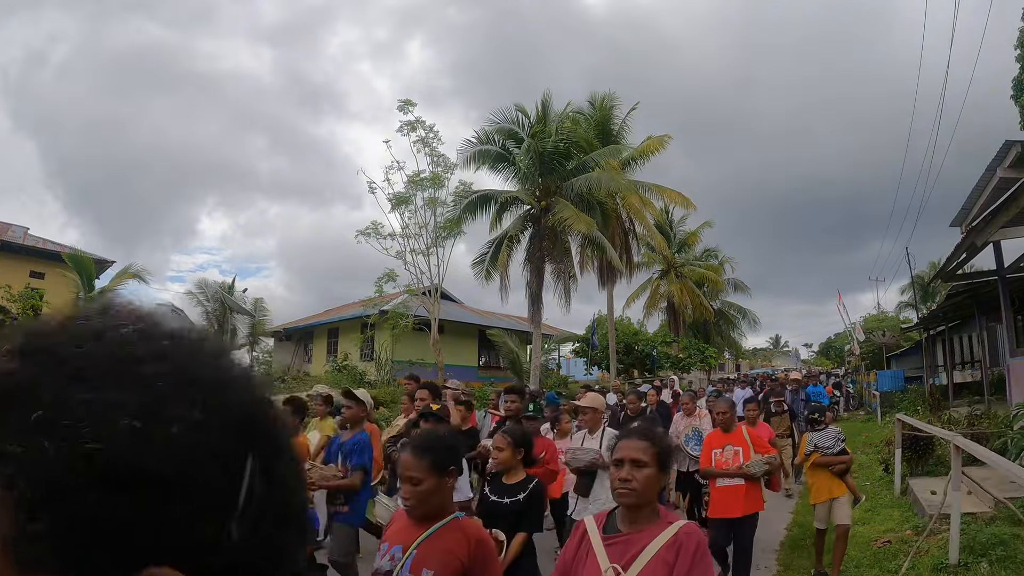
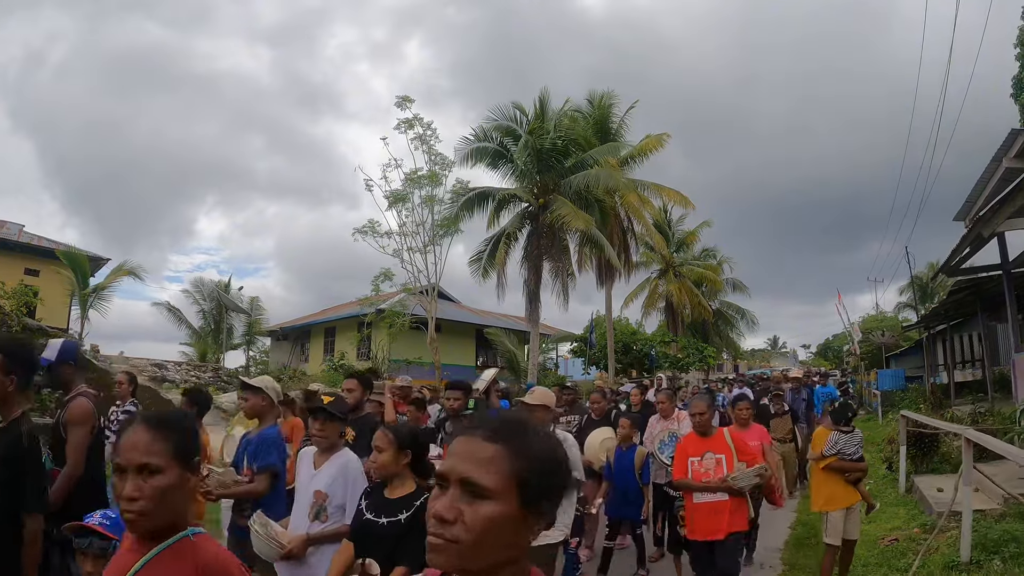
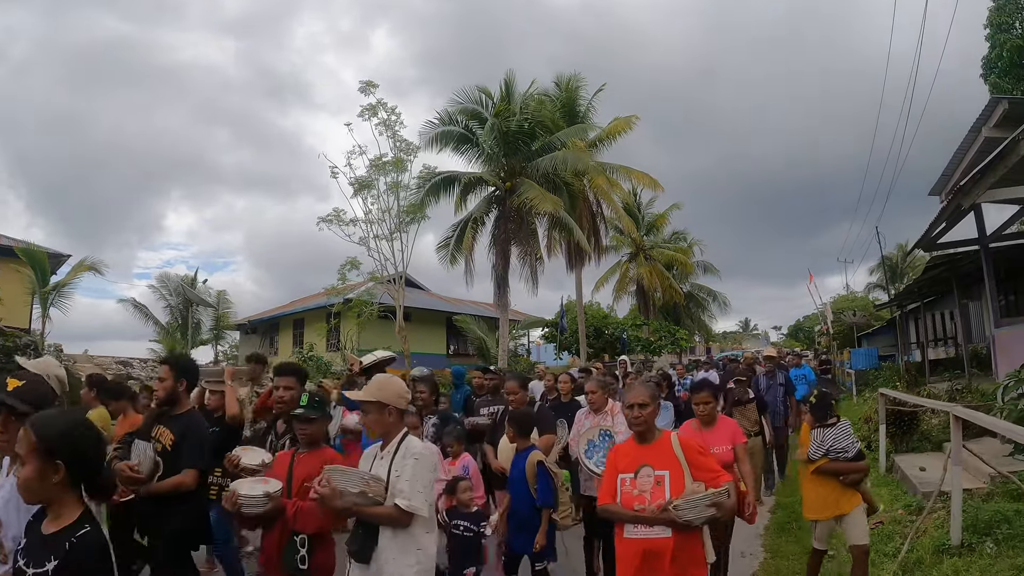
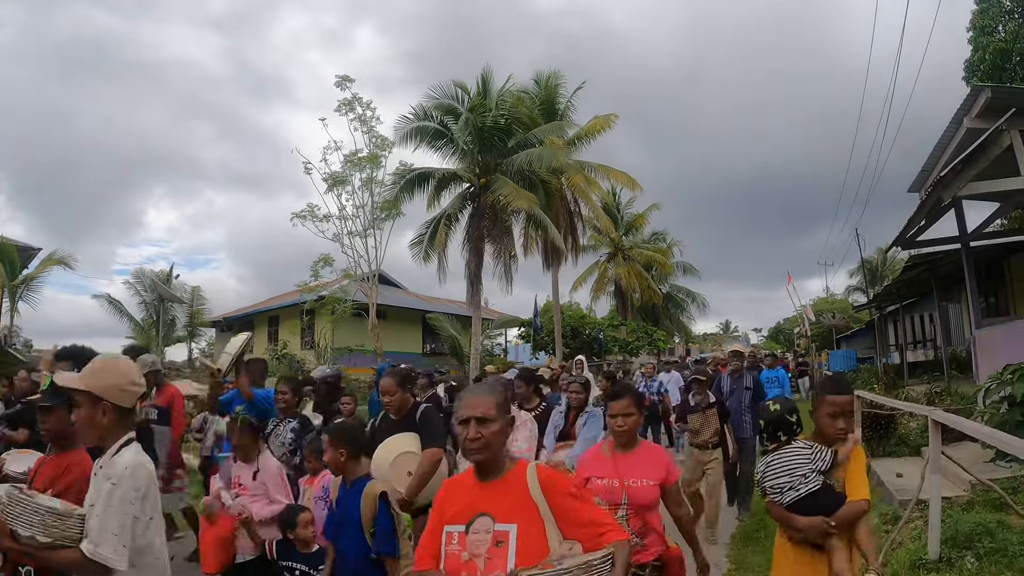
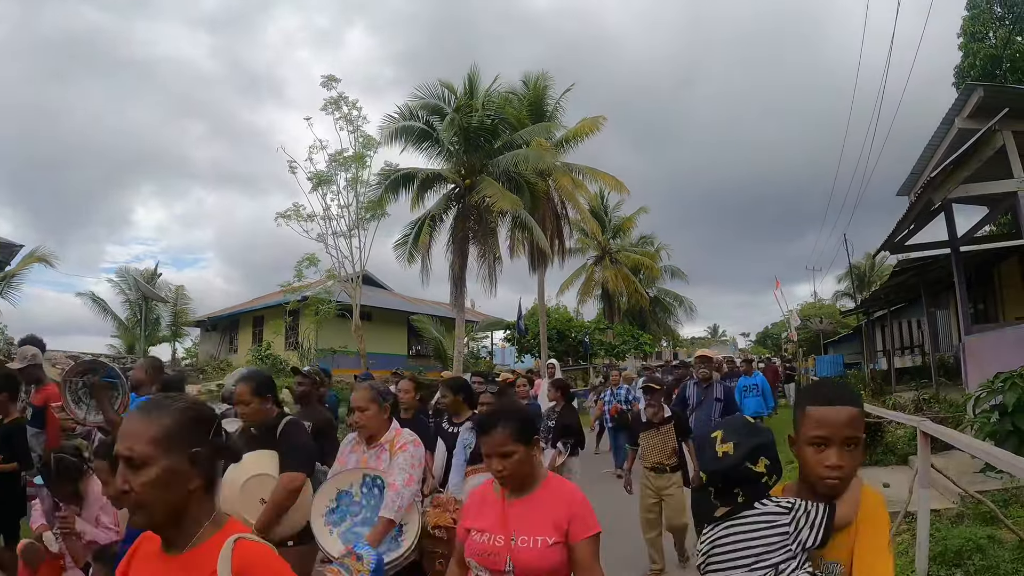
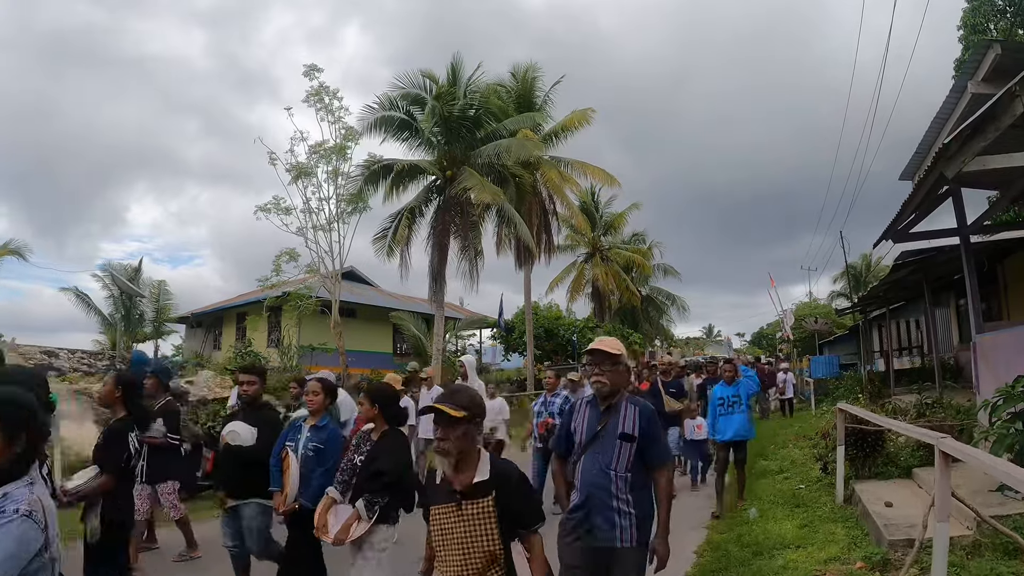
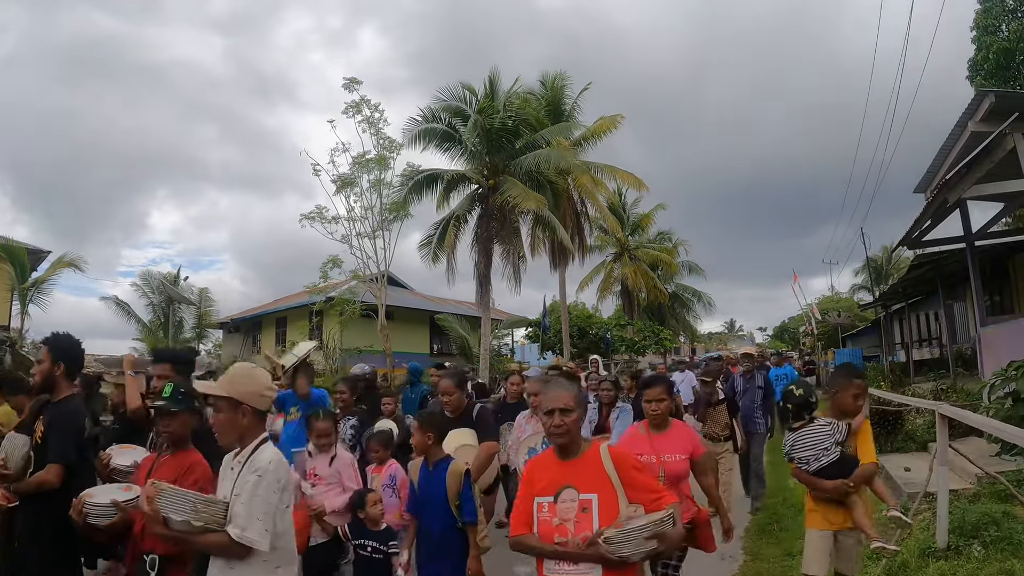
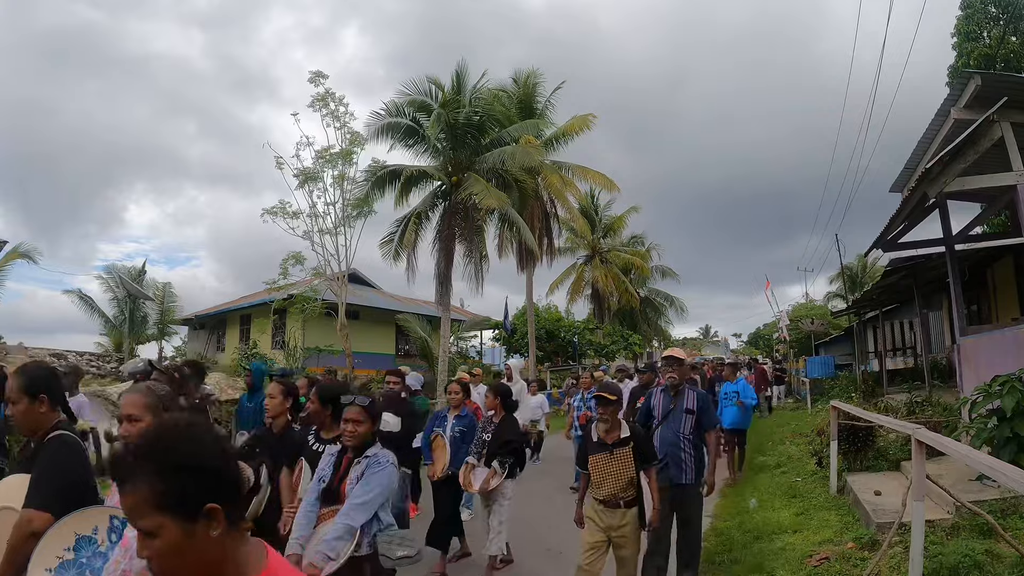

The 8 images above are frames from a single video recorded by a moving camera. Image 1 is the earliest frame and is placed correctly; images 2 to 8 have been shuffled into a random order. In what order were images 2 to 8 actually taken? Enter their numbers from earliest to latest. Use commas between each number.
2, 3, 7, 4, 5, 8, 6
